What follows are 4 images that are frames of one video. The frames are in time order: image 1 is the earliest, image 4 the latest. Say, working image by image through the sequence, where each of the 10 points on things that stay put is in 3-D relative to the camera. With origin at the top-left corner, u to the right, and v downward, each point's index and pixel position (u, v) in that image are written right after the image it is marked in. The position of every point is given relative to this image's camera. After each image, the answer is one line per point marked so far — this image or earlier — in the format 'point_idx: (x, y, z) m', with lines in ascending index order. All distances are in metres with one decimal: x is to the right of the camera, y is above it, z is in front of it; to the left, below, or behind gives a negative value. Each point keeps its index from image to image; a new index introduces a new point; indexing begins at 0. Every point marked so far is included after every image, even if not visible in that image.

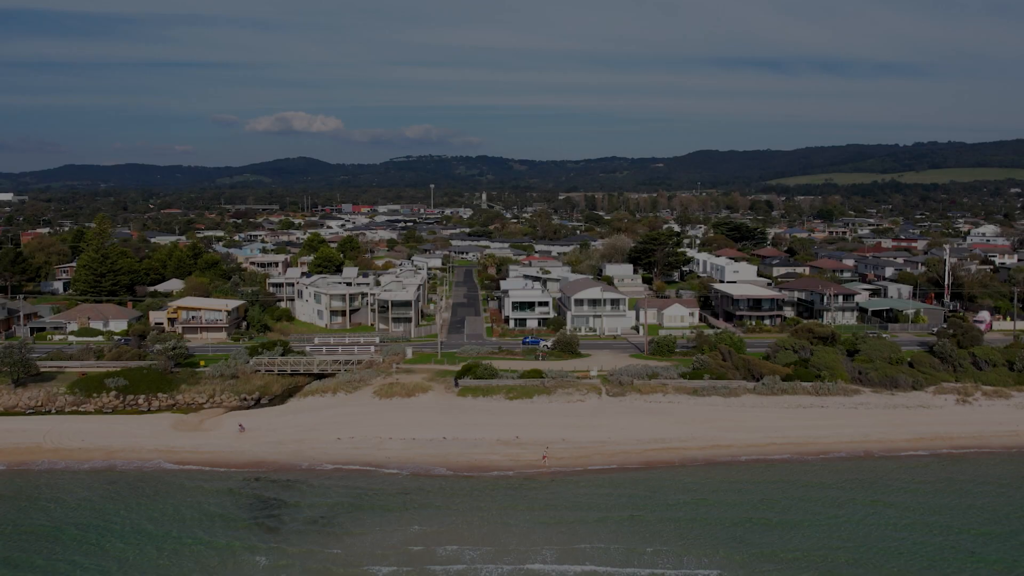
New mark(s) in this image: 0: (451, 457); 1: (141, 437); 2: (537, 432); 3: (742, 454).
0: (-1.2, -3.3, +15.9) m
1: (-7.7, -3.1, +17.0) m
2: (+0.5, -3.0, +16.9) m
3: (+4.6, -3.3, +16.4) m
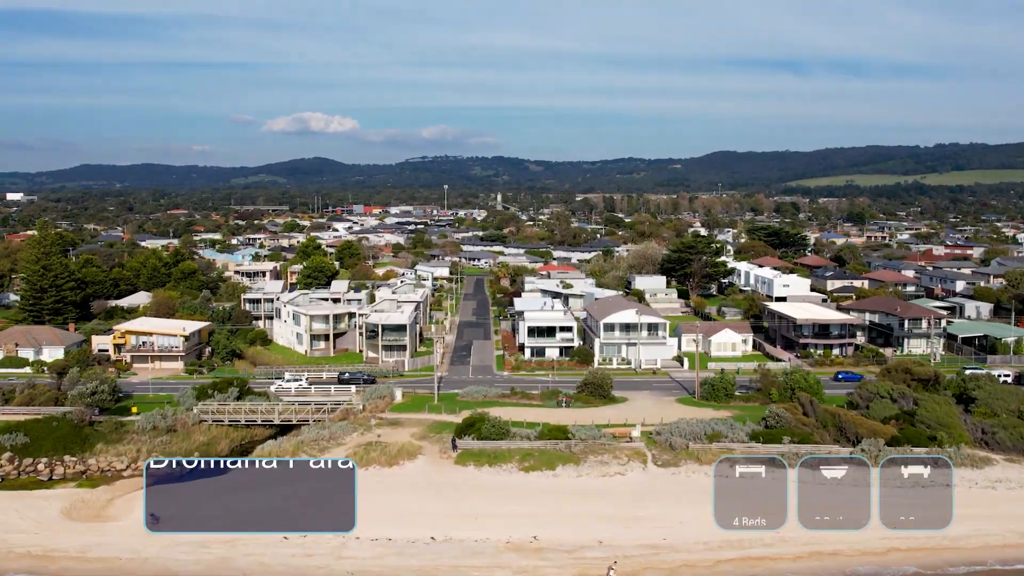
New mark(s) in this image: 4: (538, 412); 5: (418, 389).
0: (-1.0, -3.8, +11.2) m
1: (-7.4, -3.6, +12.3) m
2: (+0.8, -3.5, +12.1) m
3: (+4.8, -3.9, +11.6) m
4: (+0.5, -2.6, +17.2) m
5: (-2.2, -2.4, +19.3) m
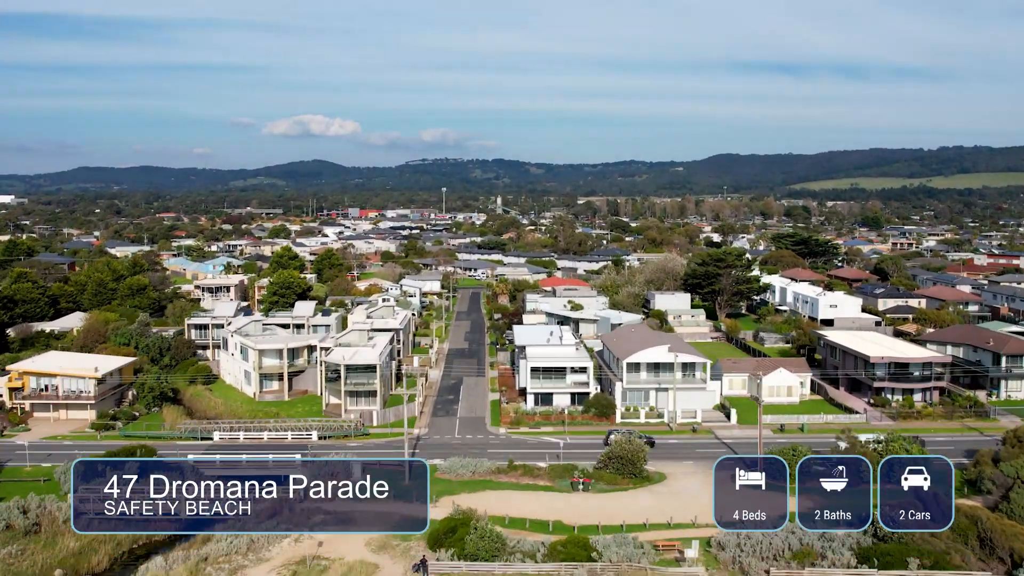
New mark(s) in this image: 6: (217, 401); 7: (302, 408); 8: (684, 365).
0: (-1.0, -4.5, +6.5) m
1: (-7.5, -4.3, +7.6) m
2: (+0.7, -4.2, +7.4) m
3: (+4.8, -4.5, +6.8) m
4: (+0.5, -3.2, +12.5) m
5: (-2.2, -3.0, +14.6) m
6: (-6.9, -2.7, +19.4) m
7: (-4.7, -2.7, +18.6) m
8: (+3.7, -1.7, +17.6) m
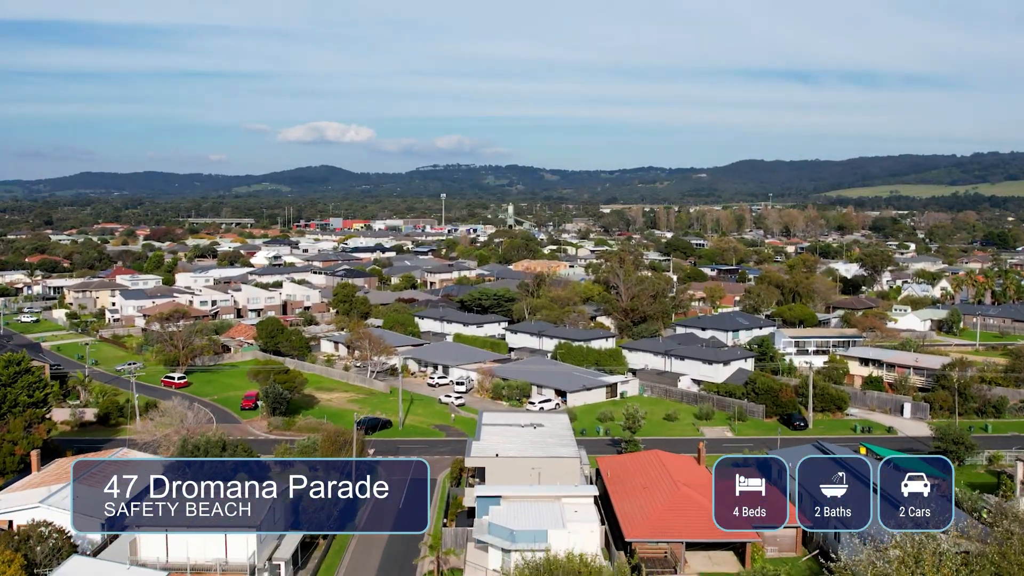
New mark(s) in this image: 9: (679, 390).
0: (-1.3, -7.3, -19.2) m
1: (-7.8, -7.1, -18.0) m
2: (+0.4, -7.0, -18.3) m
3: (+4.5, -7.4, -19.0) m
4: (+0.3, -6.1, -13.2) m
5: (-2.4, -5.9, -11.0) m
6: (-7.0, -5.6, -6.1) m
7: (-4.9, -5.6, -7.0) m
8: (+3.6, -4.6, -8.1) m
9: (+4.0, -2.0, +18.8) m
